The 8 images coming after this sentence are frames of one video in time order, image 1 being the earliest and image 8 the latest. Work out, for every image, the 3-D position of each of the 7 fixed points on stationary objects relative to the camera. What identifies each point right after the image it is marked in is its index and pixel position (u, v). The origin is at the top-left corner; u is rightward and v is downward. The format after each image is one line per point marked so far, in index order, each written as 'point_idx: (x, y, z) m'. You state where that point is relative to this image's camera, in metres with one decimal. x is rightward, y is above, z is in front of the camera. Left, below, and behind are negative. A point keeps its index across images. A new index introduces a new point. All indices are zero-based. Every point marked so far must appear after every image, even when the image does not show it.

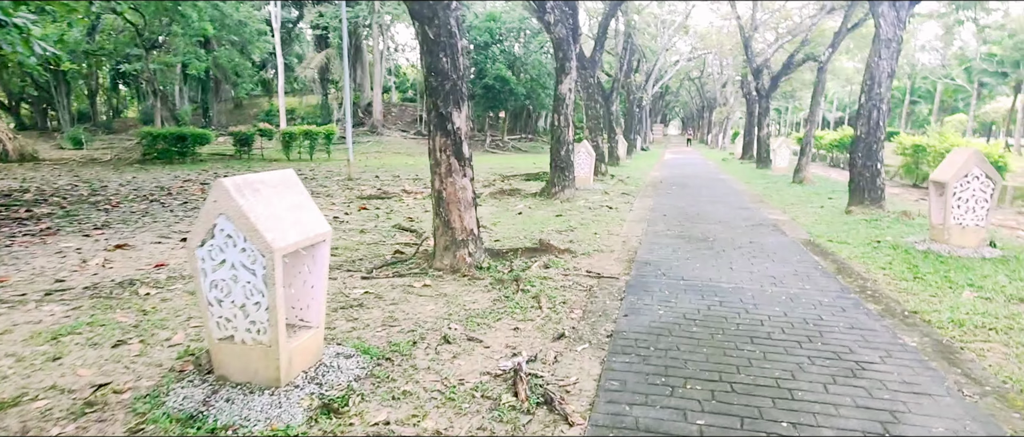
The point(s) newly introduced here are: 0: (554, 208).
0: (+0.6, +0.2, +8.8) m
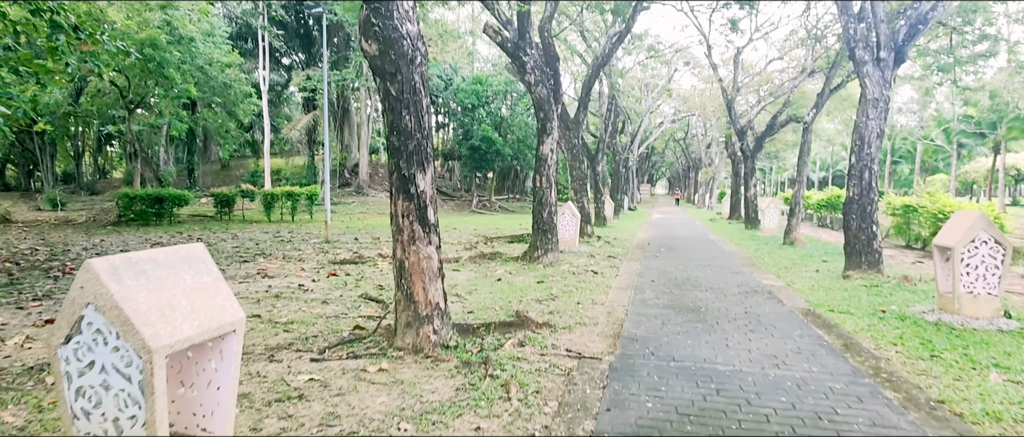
0: (+0.4, -0.8, +8.3) m
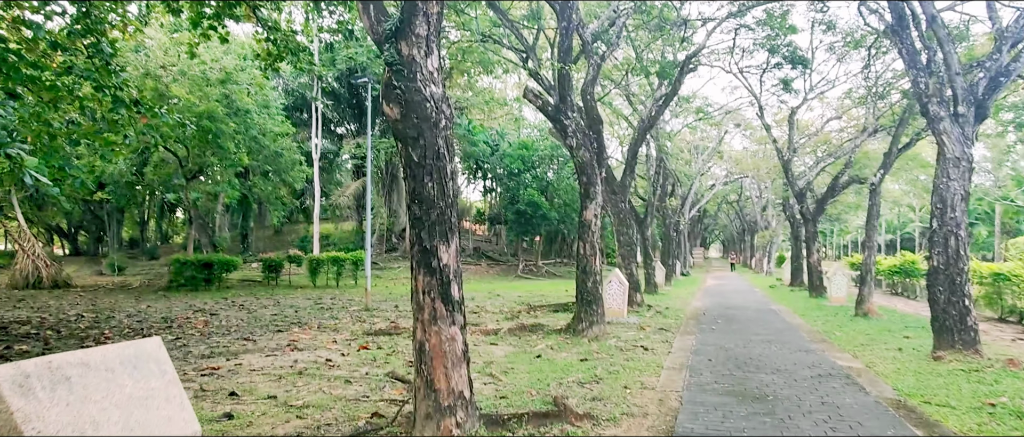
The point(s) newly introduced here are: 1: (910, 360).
0: (+0.9, -1.7, +7.7) m
1: (+4.7, -1.7, +7.0) m
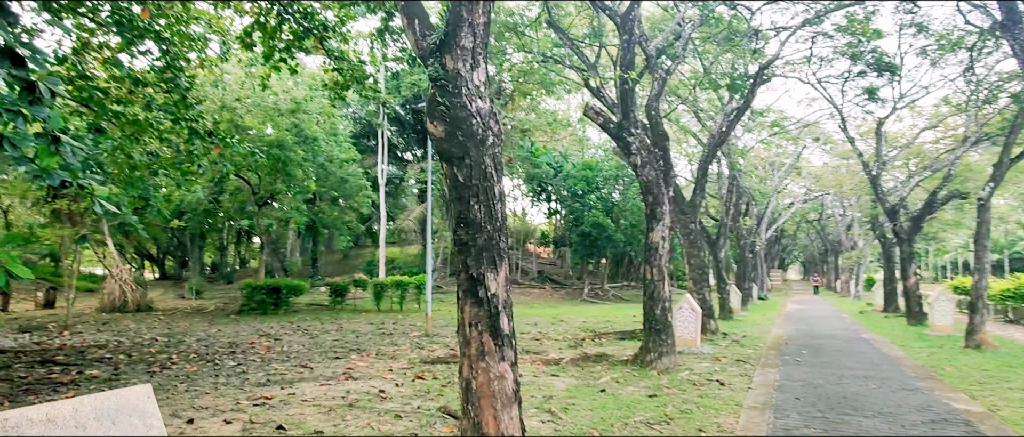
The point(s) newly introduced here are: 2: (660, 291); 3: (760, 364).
0: (+1.6, -2.0, +7.0) m
1: (+5.4, -1.9, +5.9) m
2: (+2.0, -1.0, +7.9) m
3: (+3.5, -2.1, +8.3) m
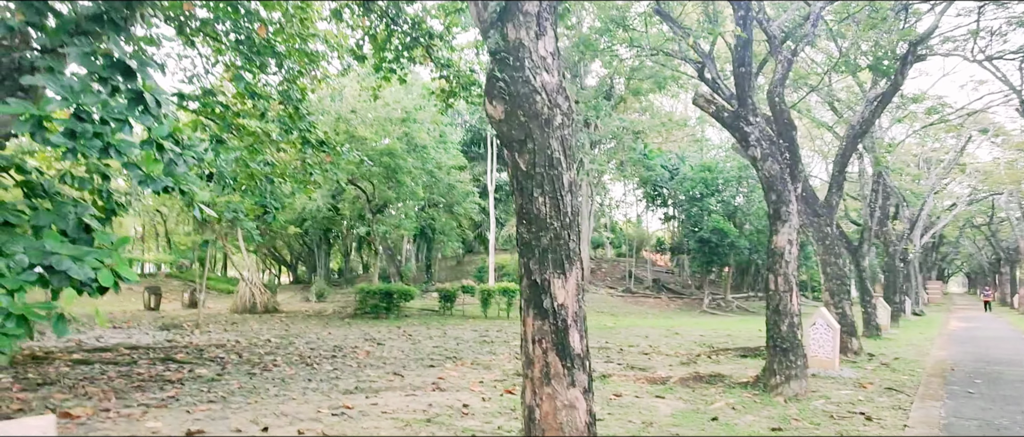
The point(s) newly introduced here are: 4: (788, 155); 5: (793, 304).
0: (+2.7, -2.0, +6.0) m
1: (+6.1, -1.8, +4.1) m
2: (+3.2, -1.0, +6.8) m
3: (+4.8, -2.1, +6.8) m
4: (+3.5, +0.8, +7.4) m
5: (+3.2, -1.0, +6.7) m
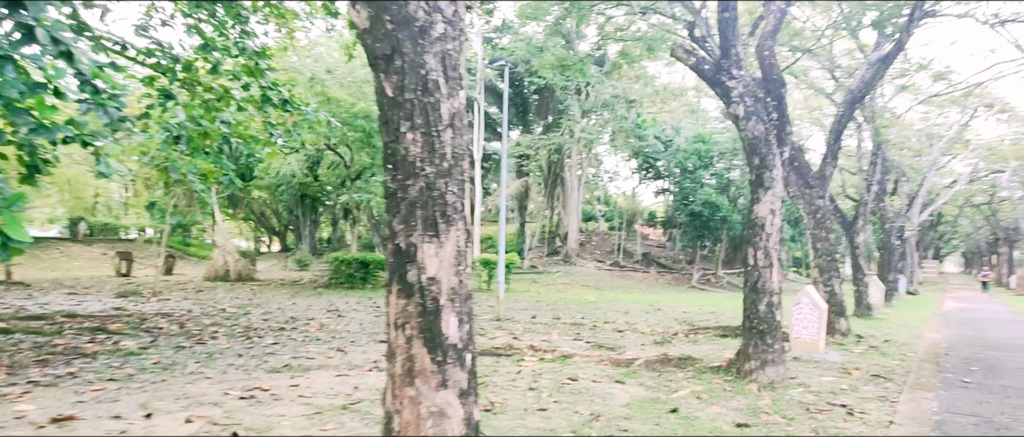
0: (+2.1, -1.6, +5.3) m
1: (+5.5, -1.7, +3.5) m
2: (+2.6, -0.6, +6.0) m
3: (+4.2, -1.7, +6.2) m
4: (+3.0, +1.2, +6.6) m
5: (+2.7, -0.6, +6.0) m
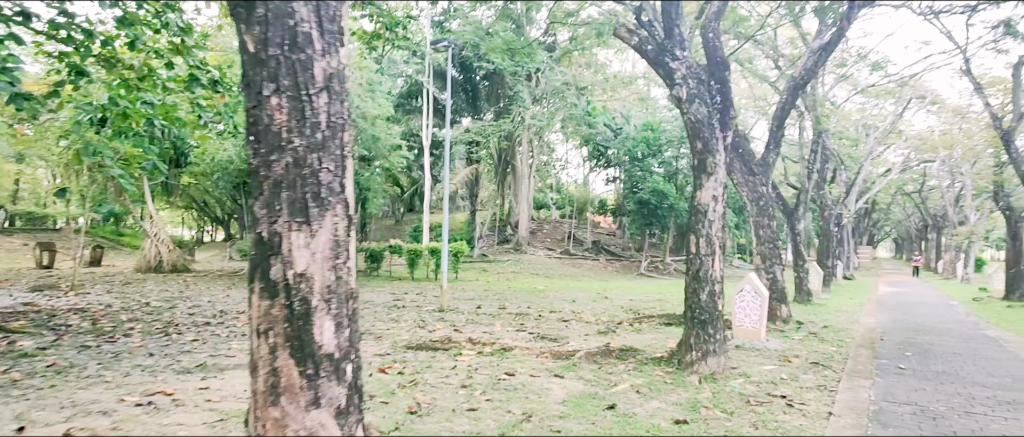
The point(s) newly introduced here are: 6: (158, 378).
0: (+1.5, -1.5, +5.1) m
1: (+5.1, -1.6, +3.5) m
2: (+2.0, -0.5, +5.9) m
3: (+3.5, -1.6, +6.2) m
4: (+2.3, +1.3, +6.5) m
5: (+2.0, -0.5, +5.9) m
6: (-3.3, -1.5, +5.5) m
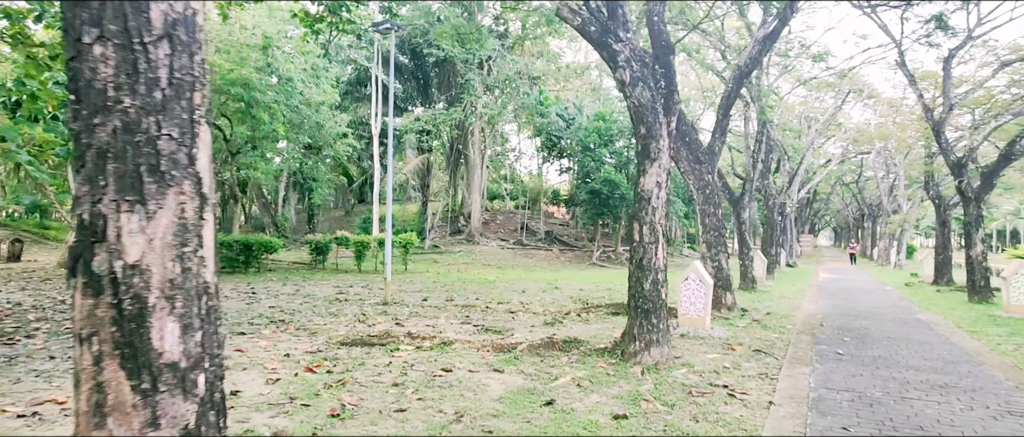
0: (+1.0, -1.4, +4.9) m
1: (+4.6, -1.5, +3.7) m
2: (+1.4, -0.4, +5.7) m
3: (+2.9, -1.5, +6.1) m
4: (+1.6, +1.5, +6.3) m
5: (+1.4, -0.4, +5.7) m
6: (-3.9, -1.4, +4.9) m
